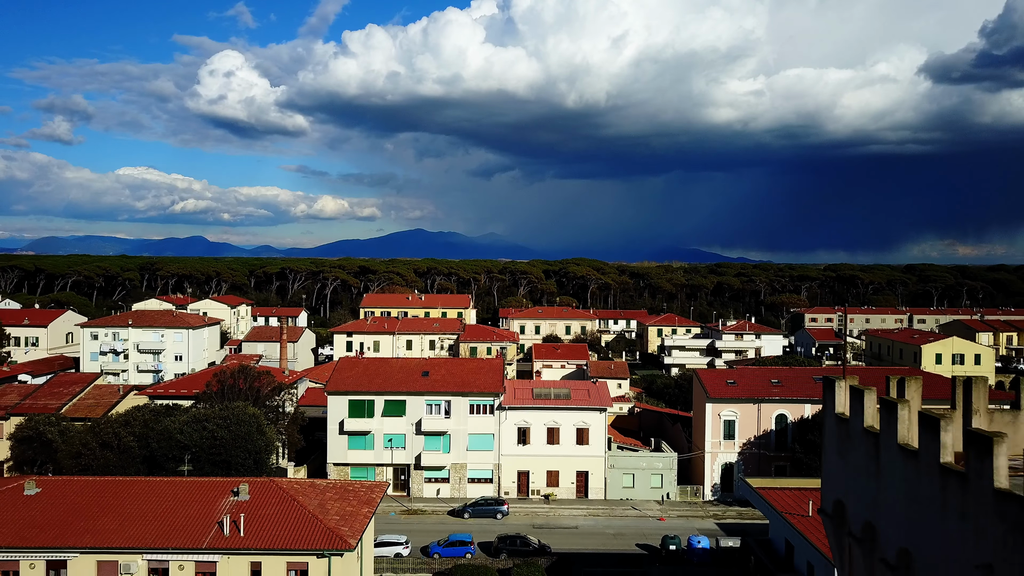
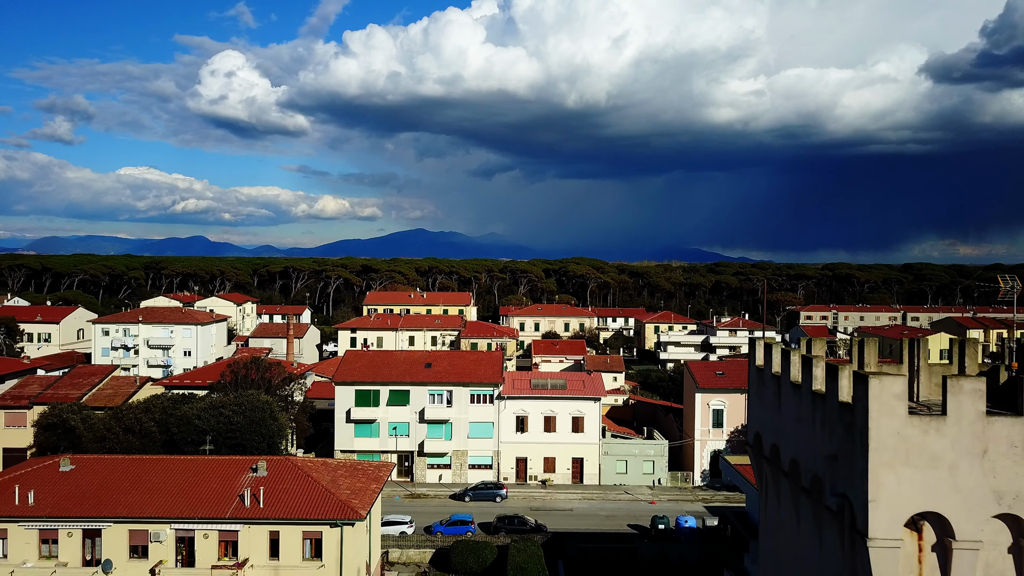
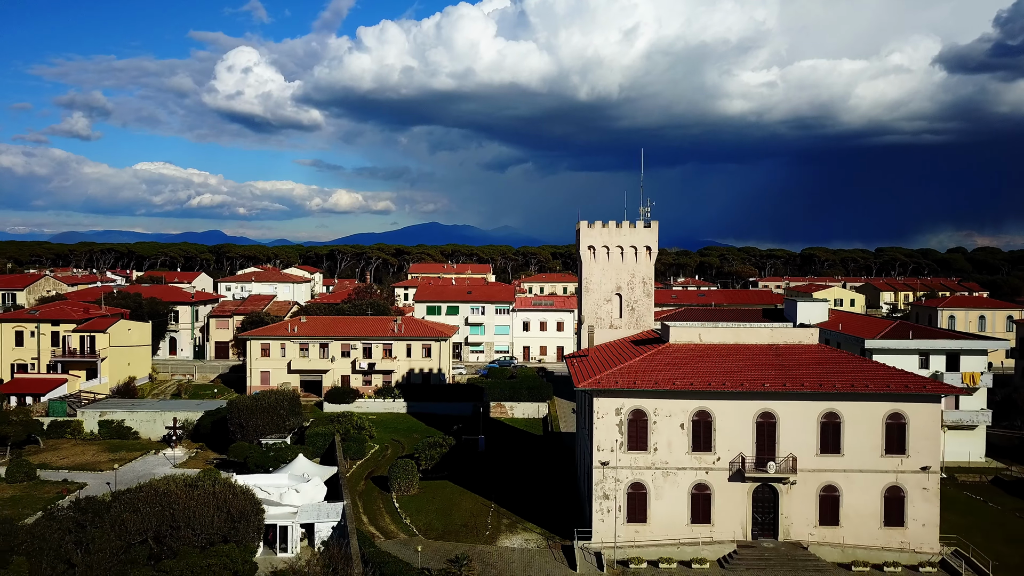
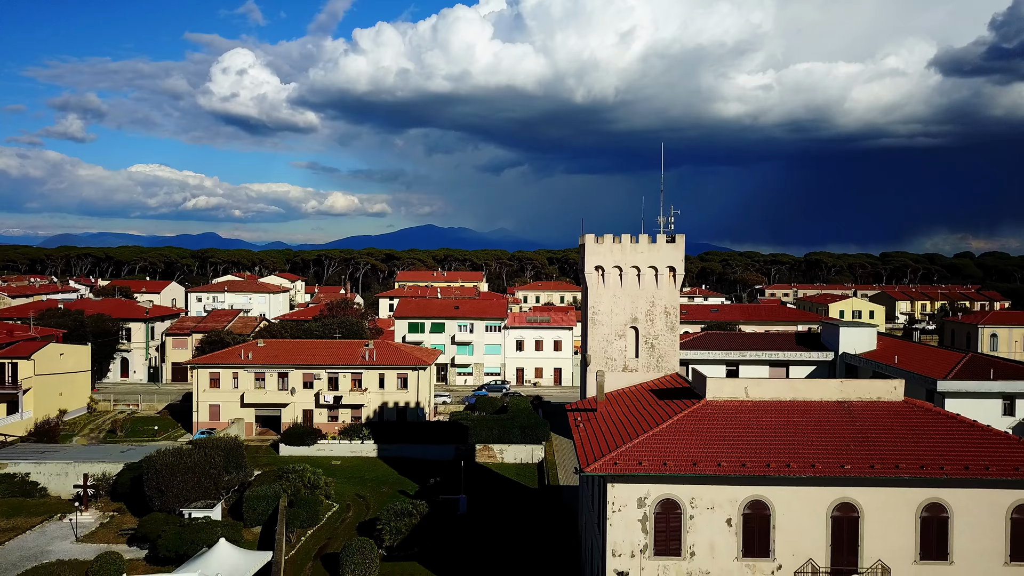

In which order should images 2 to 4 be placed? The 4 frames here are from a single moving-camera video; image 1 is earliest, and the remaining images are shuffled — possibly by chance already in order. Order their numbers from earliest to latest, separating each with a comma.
2, 4, 3
